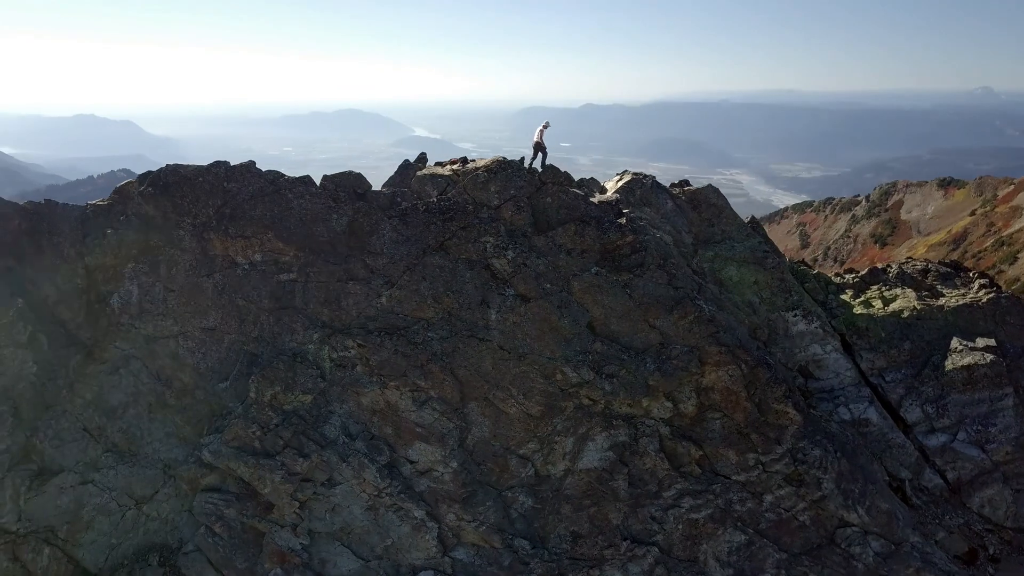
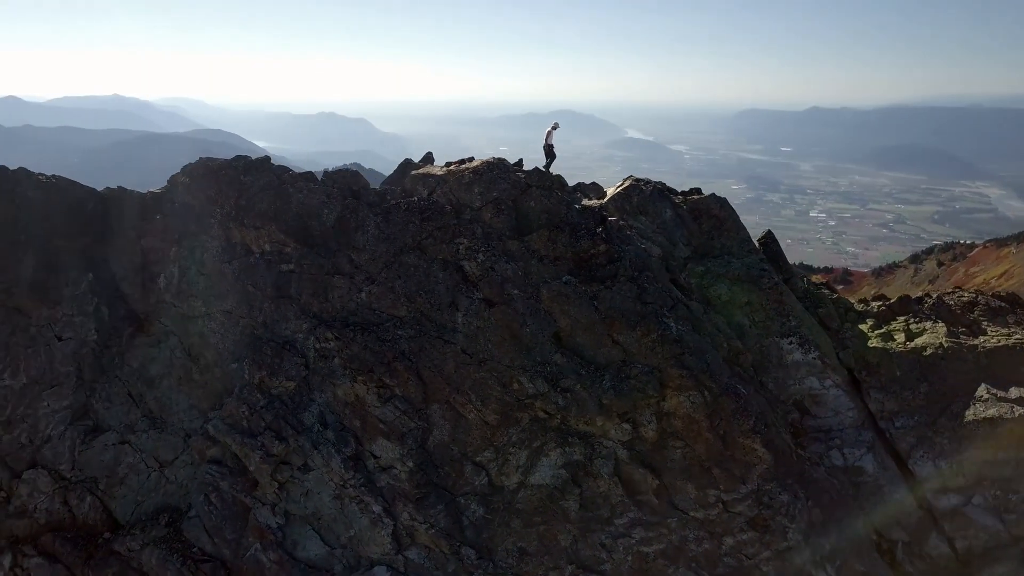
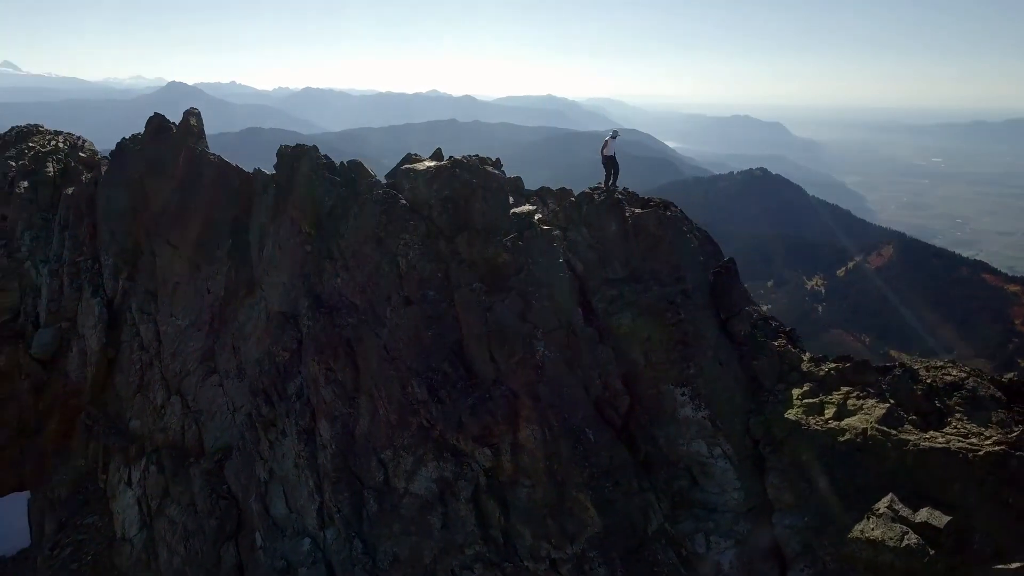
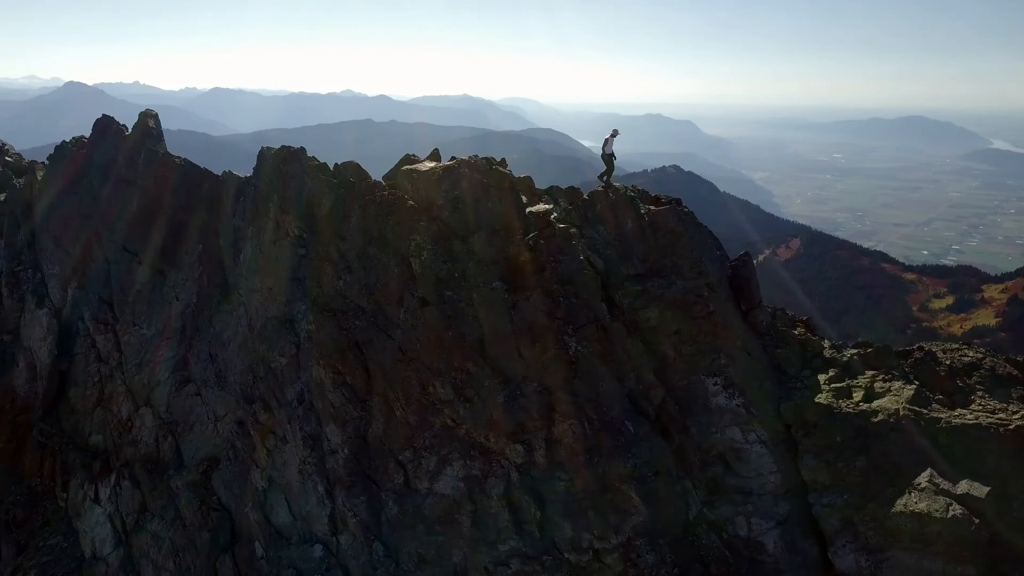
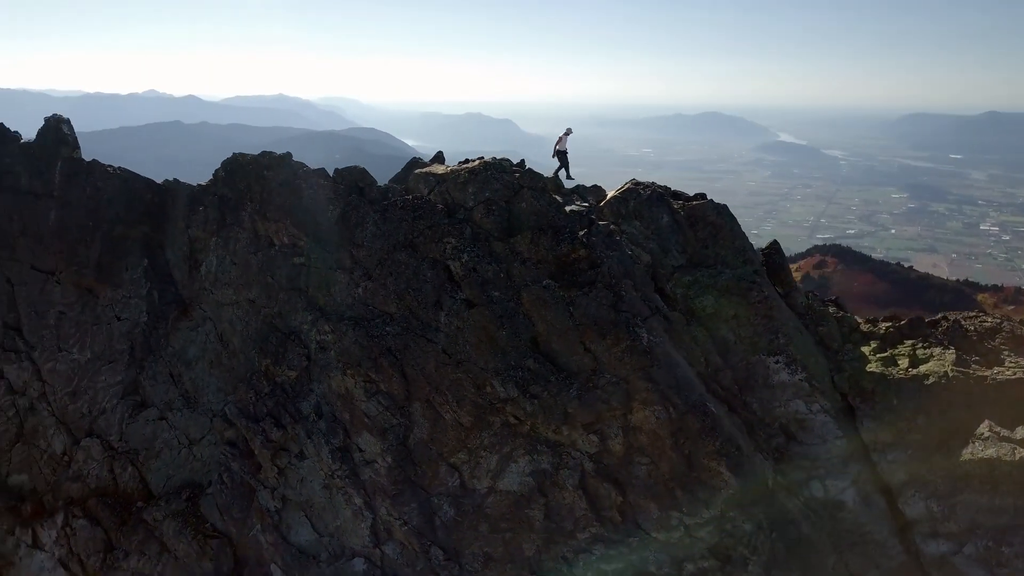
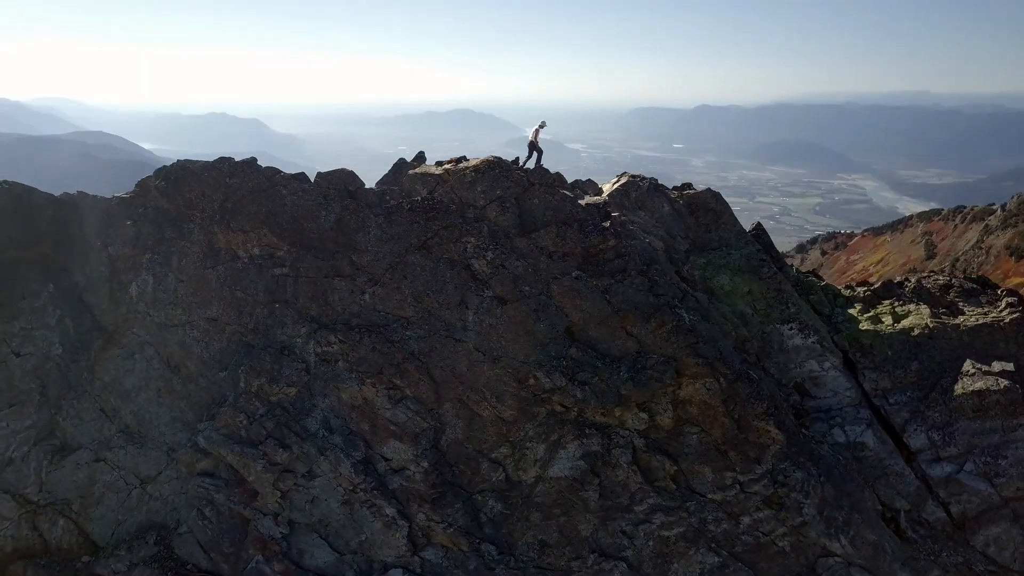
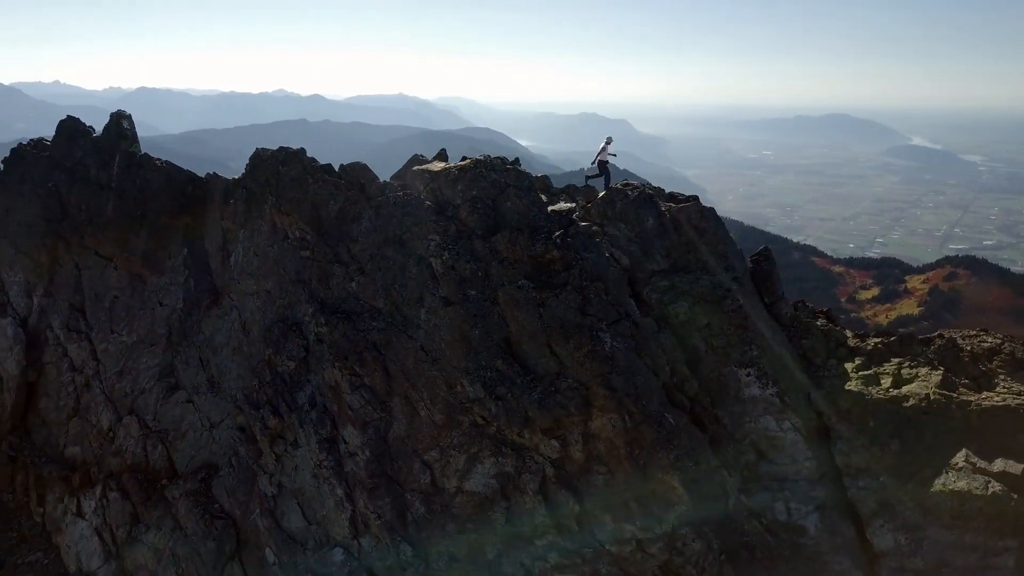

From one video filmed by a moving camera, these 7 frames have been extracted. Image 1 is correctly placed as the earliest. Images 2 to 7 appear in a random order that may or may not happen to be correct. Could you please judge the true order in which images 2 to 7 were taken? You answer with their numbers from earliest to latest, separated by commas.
6, 2, 5, 7, 4, 3
